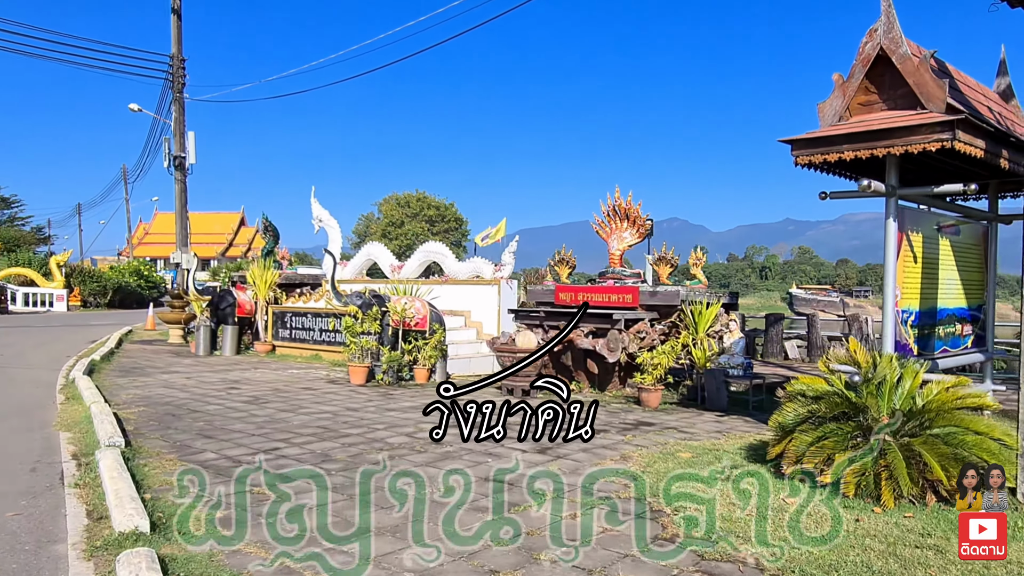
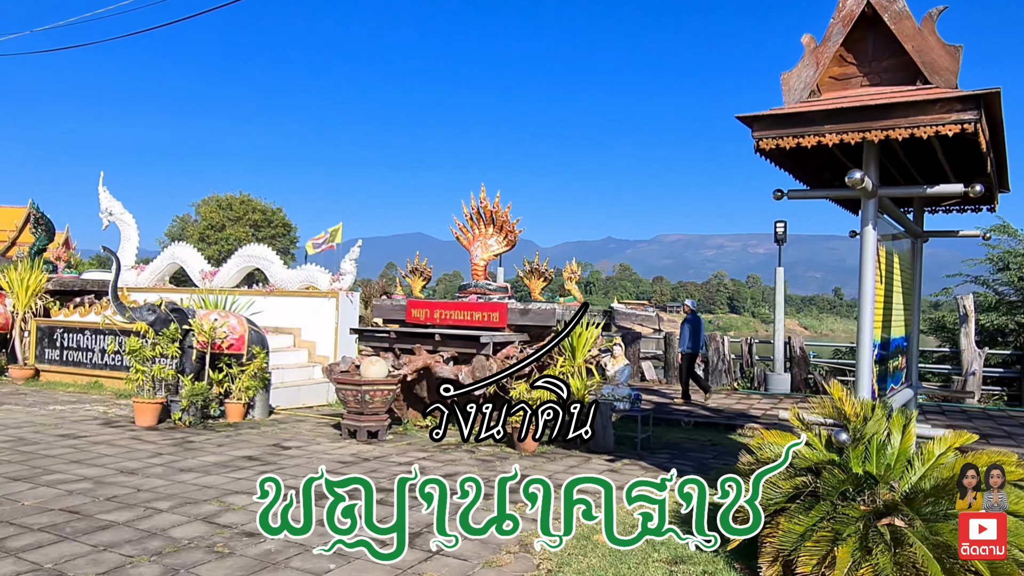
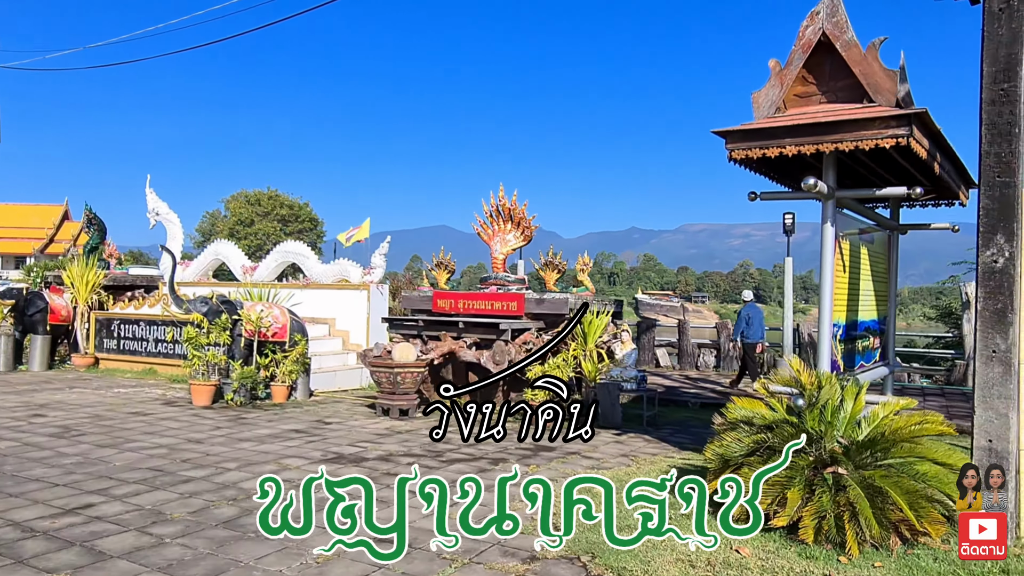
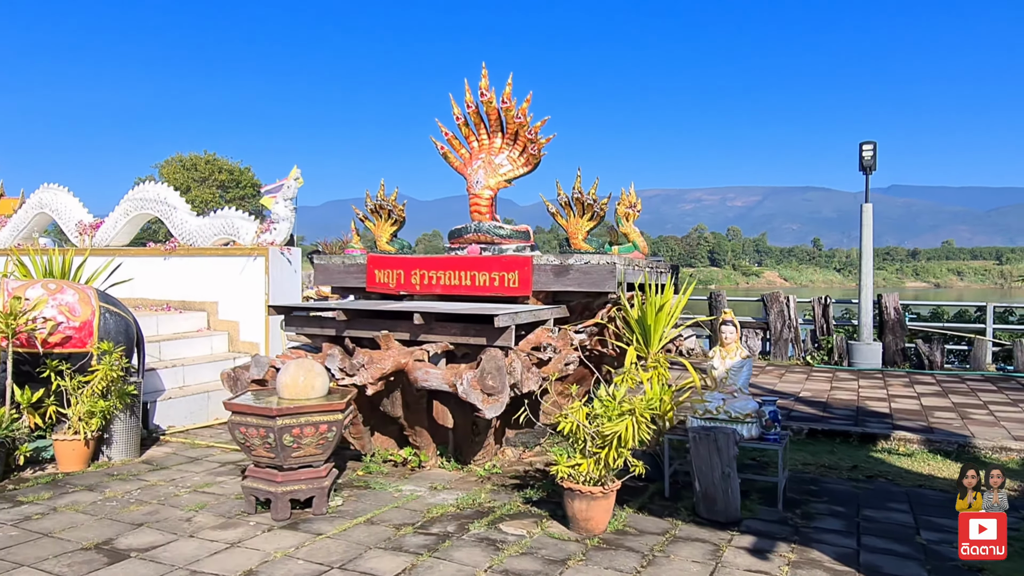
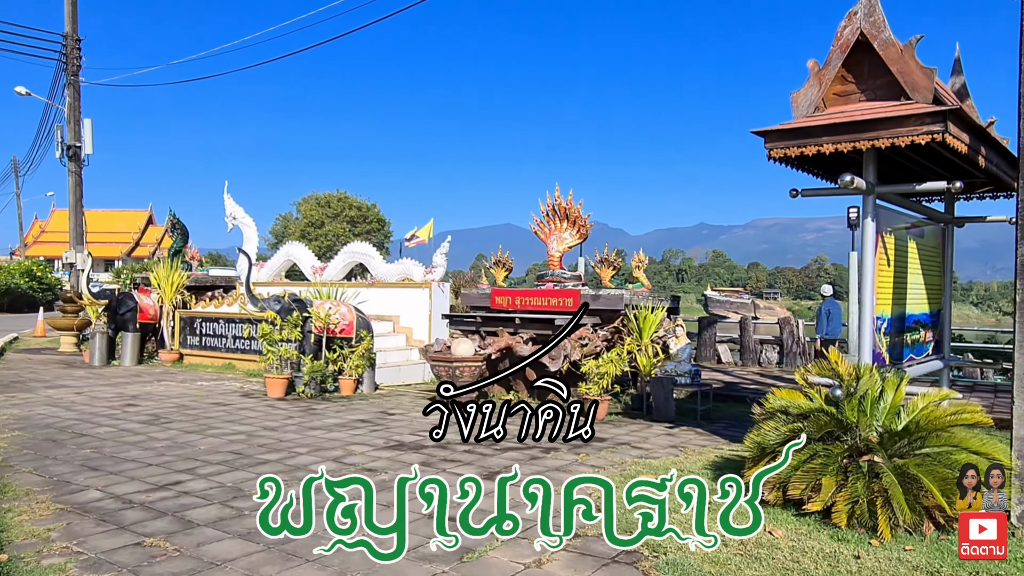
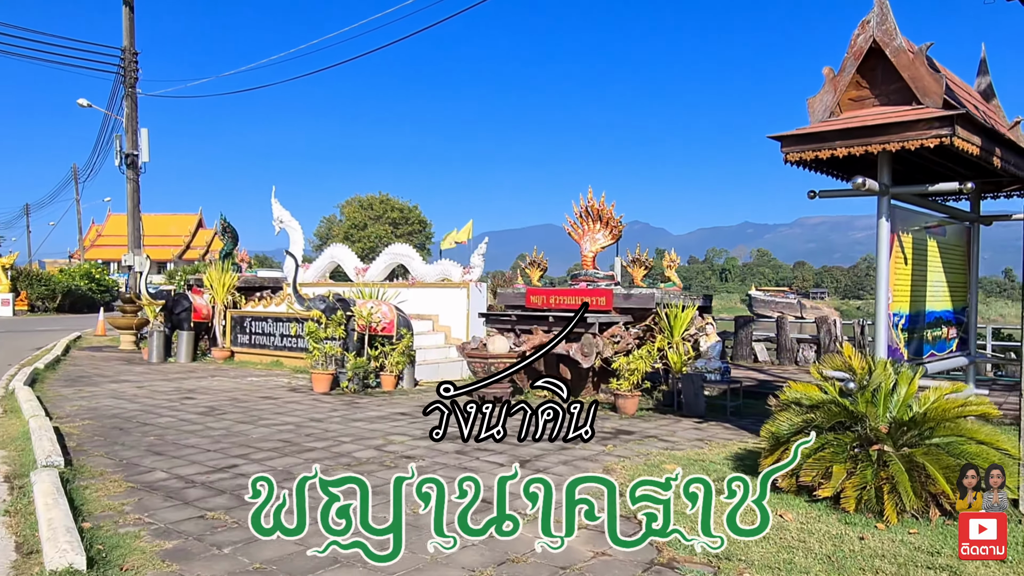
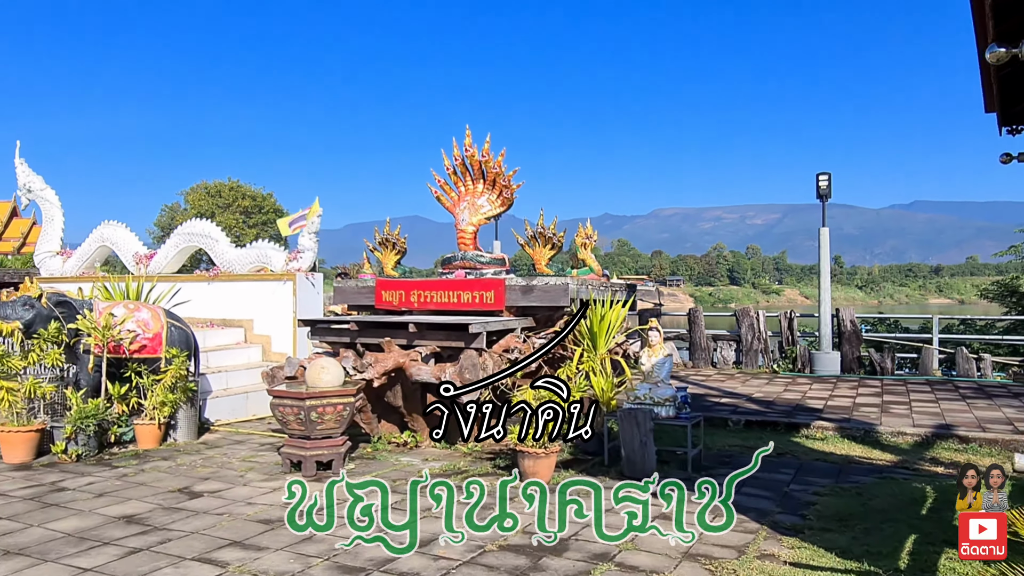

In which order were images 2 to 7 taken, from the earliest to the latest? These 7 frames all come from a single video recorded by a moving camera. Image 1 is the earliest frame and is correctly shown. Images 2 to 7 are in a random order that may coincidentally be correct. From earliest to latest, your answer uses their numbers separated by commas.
6, 5, 3, 2, 7, 4
